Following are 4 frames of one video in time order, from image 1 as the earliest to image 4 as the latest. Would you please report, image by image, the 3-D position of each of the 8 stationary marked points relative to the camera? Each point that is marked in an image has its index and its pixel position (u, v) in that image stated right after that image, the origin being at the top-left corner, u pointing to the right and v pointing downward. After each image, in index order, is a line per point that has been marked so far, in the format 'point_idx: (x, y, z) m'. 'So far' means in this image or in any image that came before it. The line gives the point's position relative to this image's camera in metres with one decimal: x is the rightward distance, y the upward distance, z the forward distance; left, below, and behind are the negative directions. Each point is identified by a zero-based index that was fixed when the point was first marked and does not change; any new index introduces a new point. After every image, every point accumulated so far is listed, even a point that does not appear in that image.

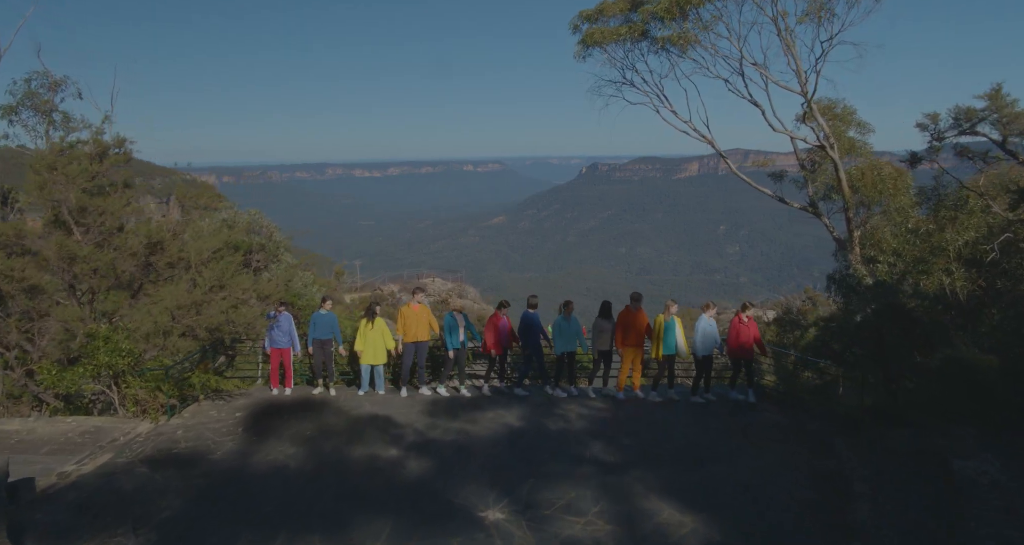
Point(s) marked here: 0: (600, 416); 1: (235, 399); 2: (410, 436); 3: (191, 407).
0: (+0.7, -1.1, +5.6) m
1: (-2.3, -1.0, +5.8) m
2: (-0.7, -1.2, +5.1) m
3: (-2.5, -1.0, +5.6) m
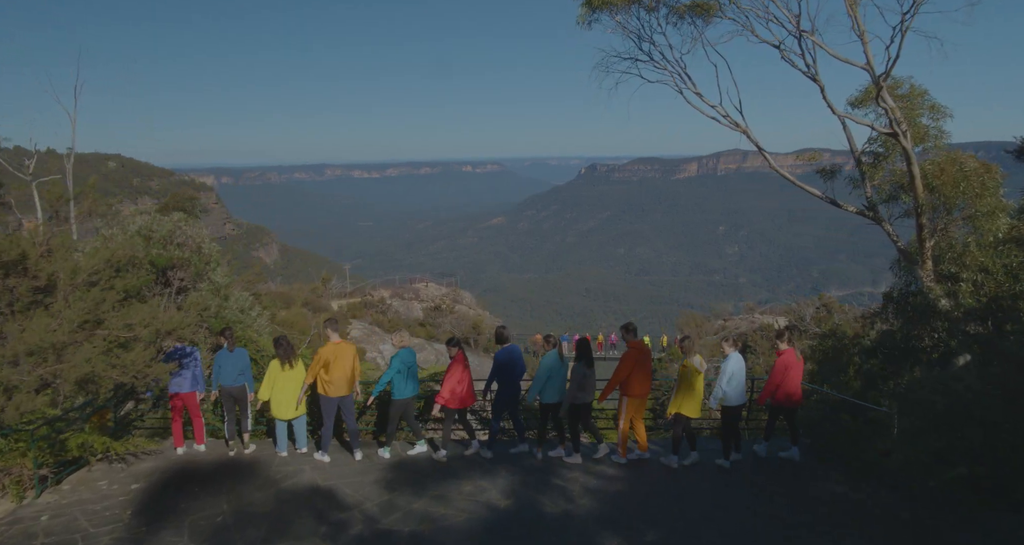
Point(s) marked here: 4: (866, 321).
0: (+0.6, -1.3, +4.3) m
1: (-2.3, -1.2, +4.5) m
2: (-0.8, -1.3, +3.7) m
3: (-2.6, -1.2, +4.3) m
4: (+9.5, -1.3, +19.3) m
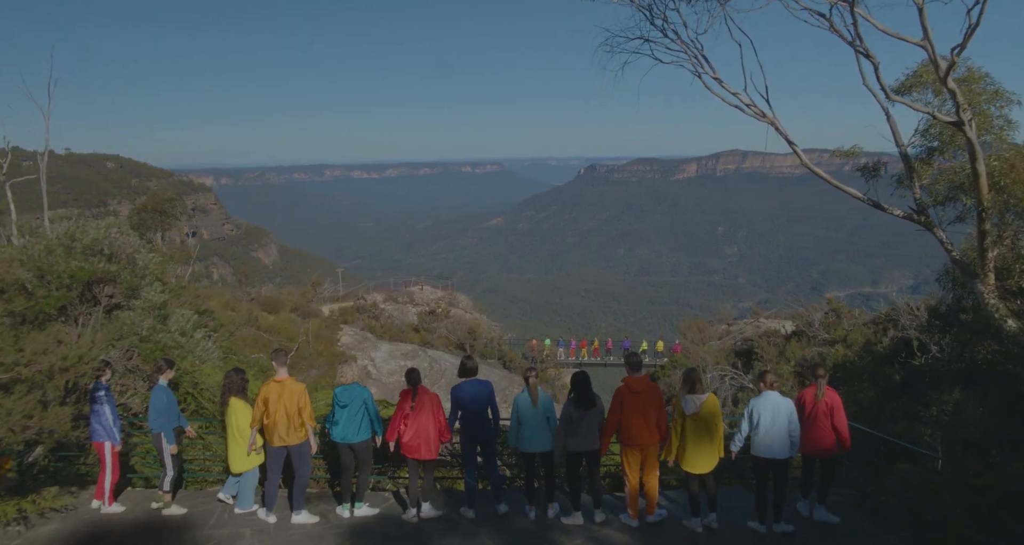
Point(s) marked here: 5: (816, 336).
0: (+0.5, -1.4, +3.5) m
1: (-2.4, -1.3, +3.7) m
2: (-0.9, -1.4, +3.0) m
3: (-2.7, -1.3, +3.5) m
4: (+9.4, -1.4, +18.5) m
5: (+8.2, -1.7, +19.6) m
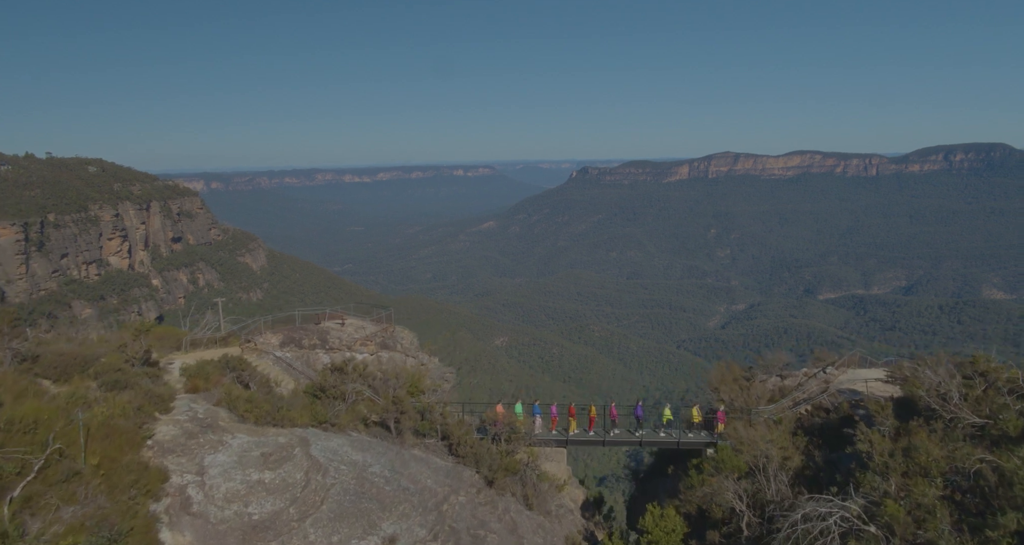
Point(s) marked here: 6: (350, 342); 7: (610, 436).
0: (-0.4, -2.0, -4.6) m
1: (-3.3, -1.9, -4.4) m
2: (-1.7, -2.0, -5.1) m
3: (-3.5, -1.9, -4.7) m
4: (+8.3, -2.0, +10.5) m
5: (+7.2, -2.4, +11.6) m
6: (-4.1, -1.8, +18.6) m
7: (+2.3, -3.8, +16.9) m
